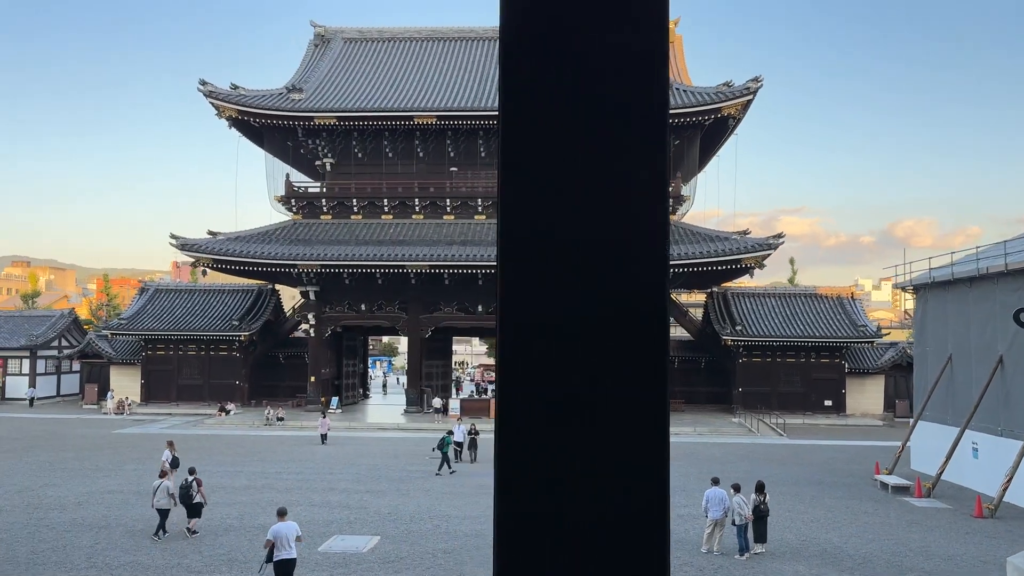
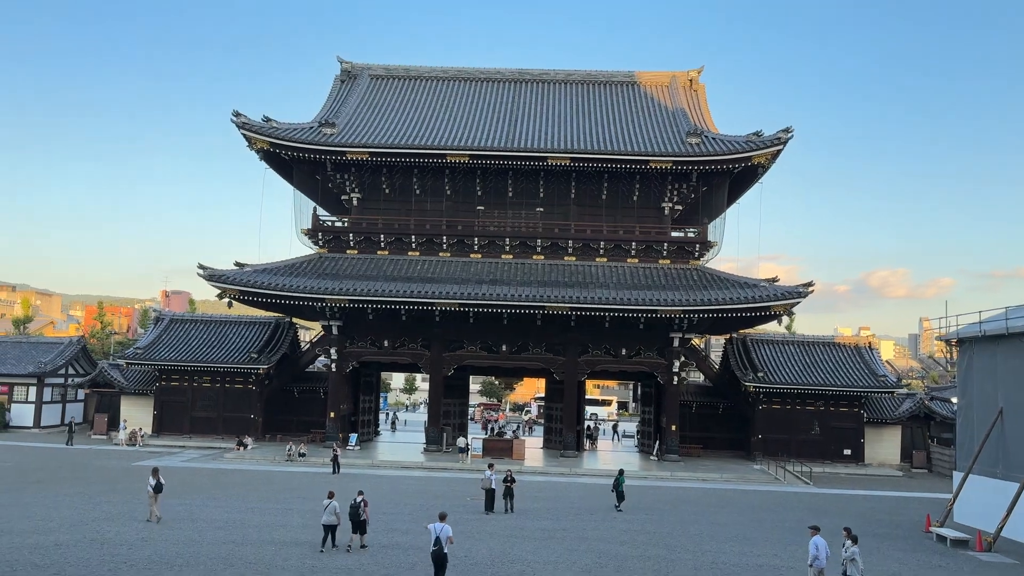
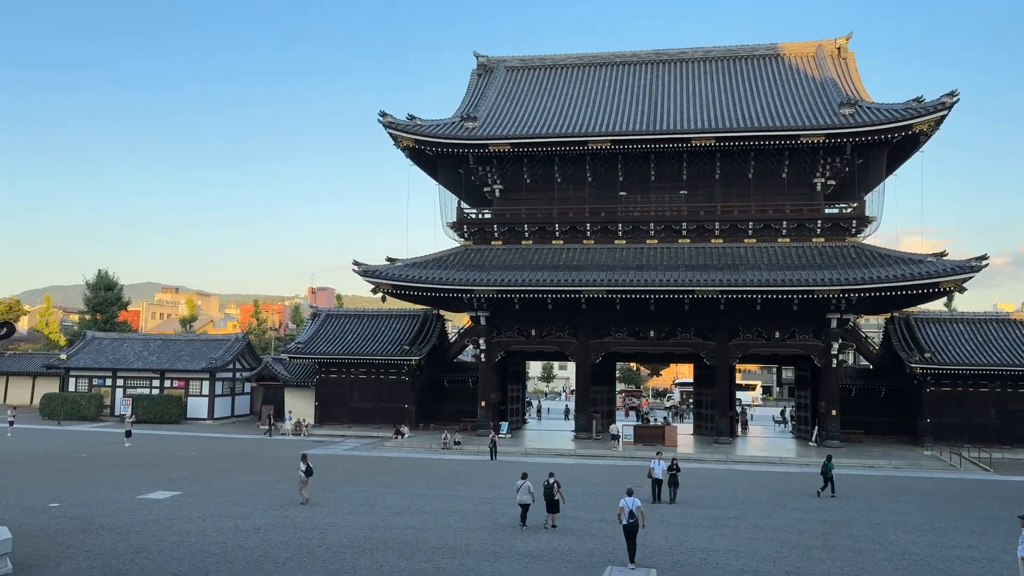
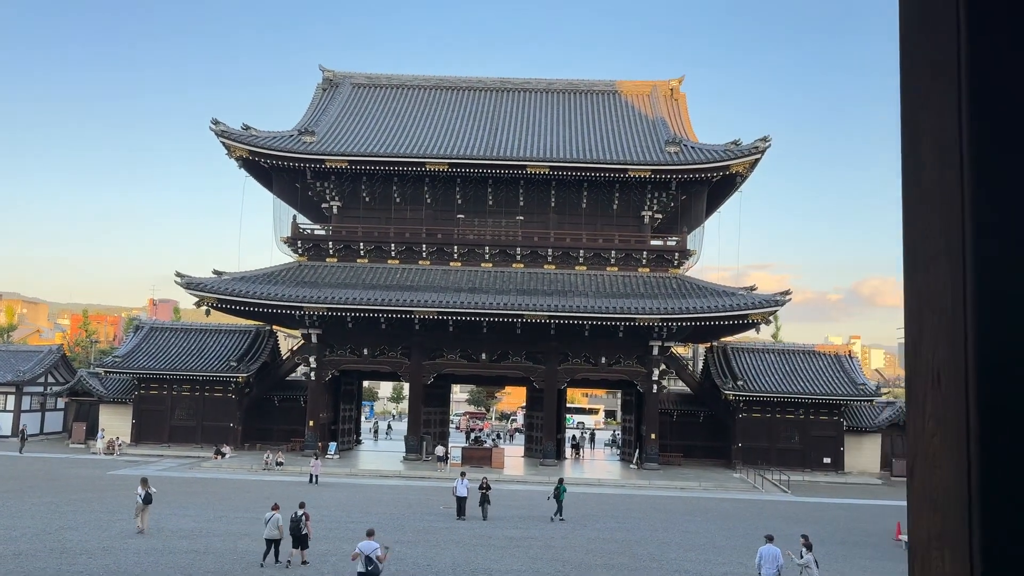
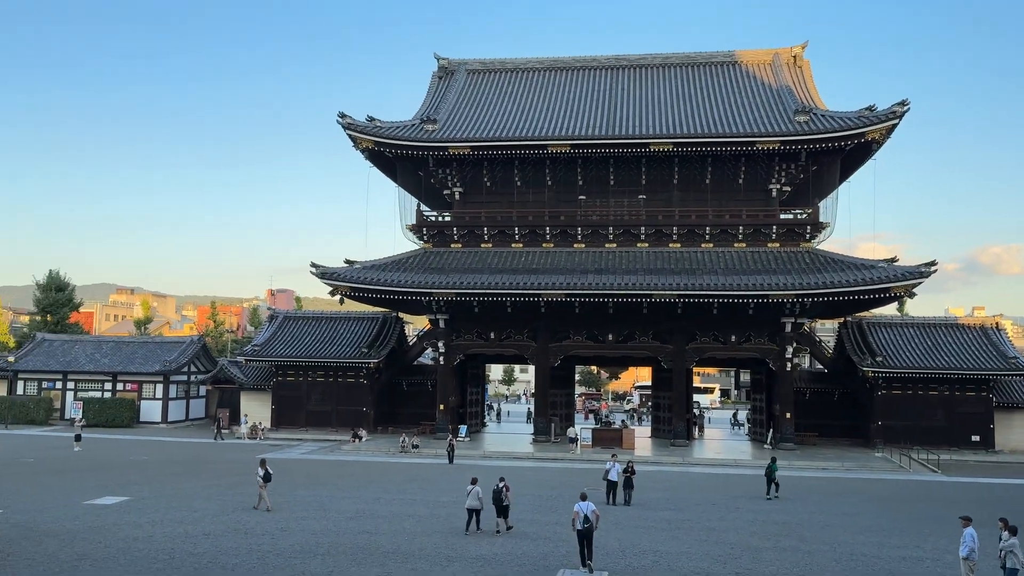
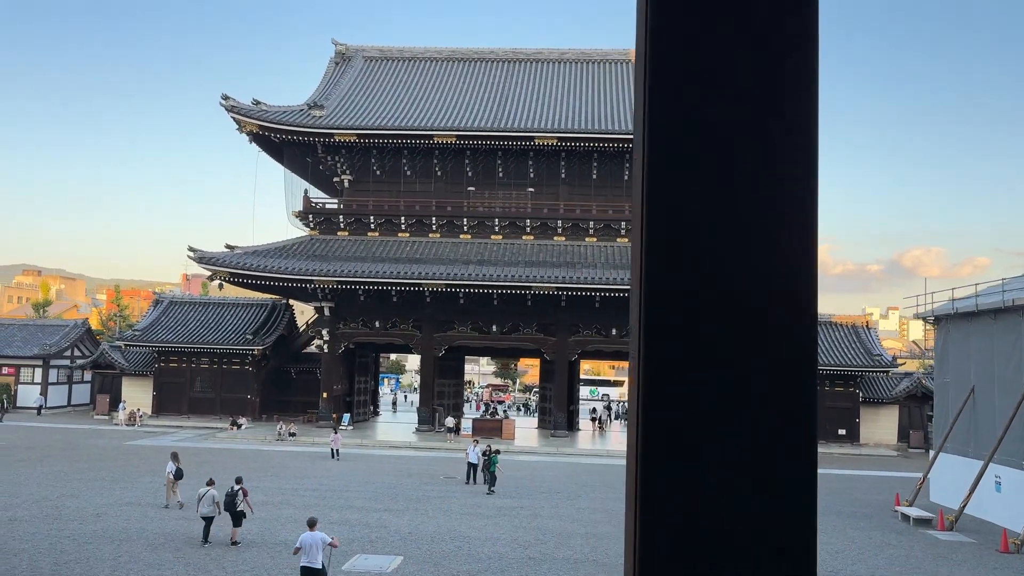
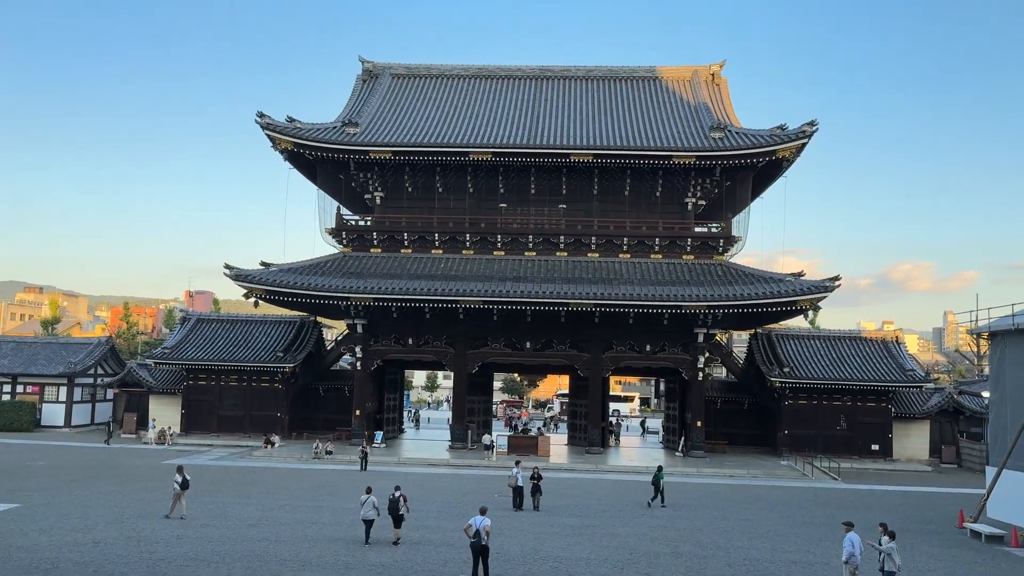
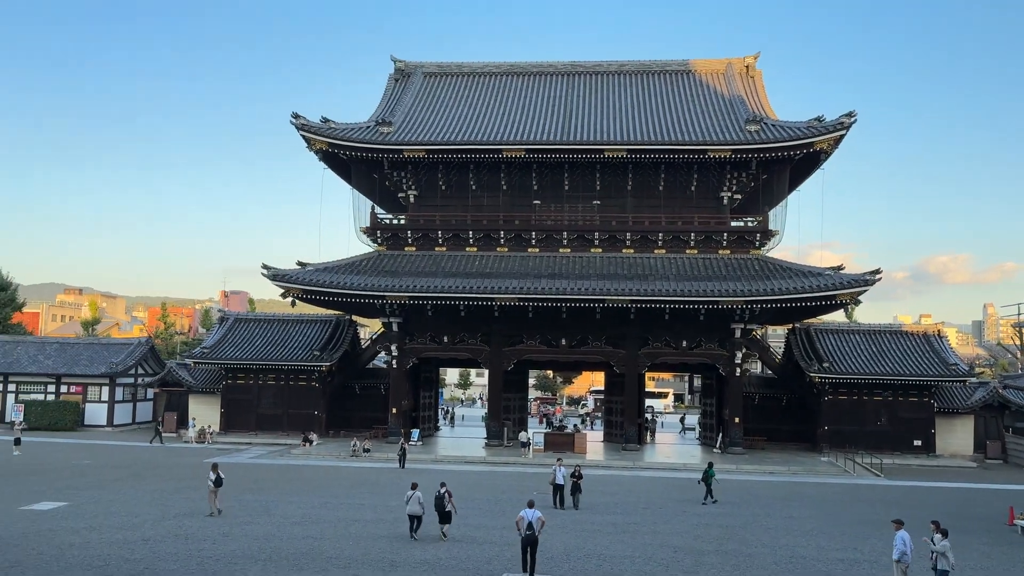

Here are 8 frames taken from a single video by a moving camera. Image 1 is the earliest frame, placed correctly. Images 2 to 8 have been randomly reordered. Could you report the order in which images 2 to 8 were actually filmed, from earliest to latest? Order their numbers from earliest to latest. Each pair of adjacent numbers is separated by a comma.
6, 4, 2, 7, 8, 5, 3
